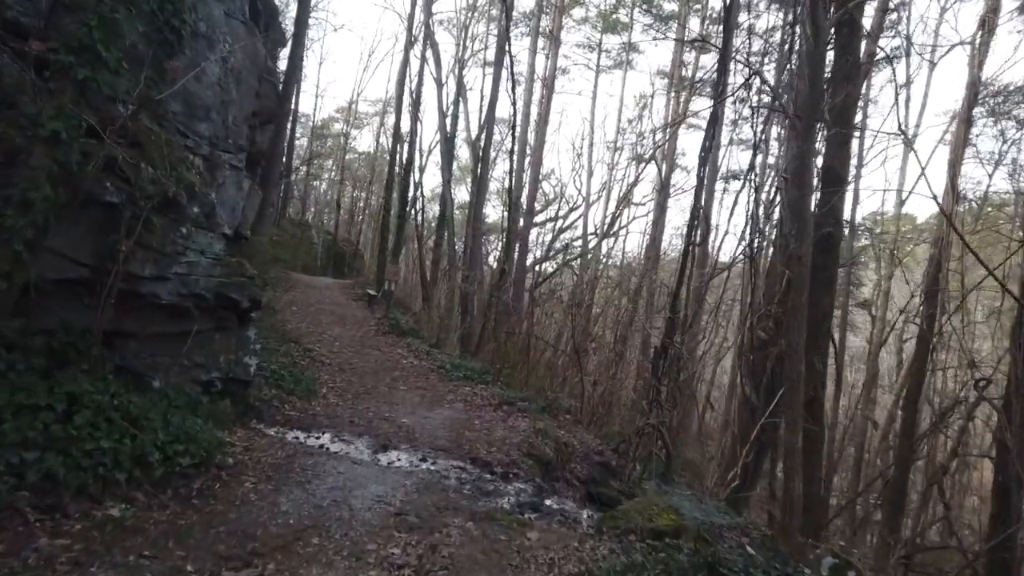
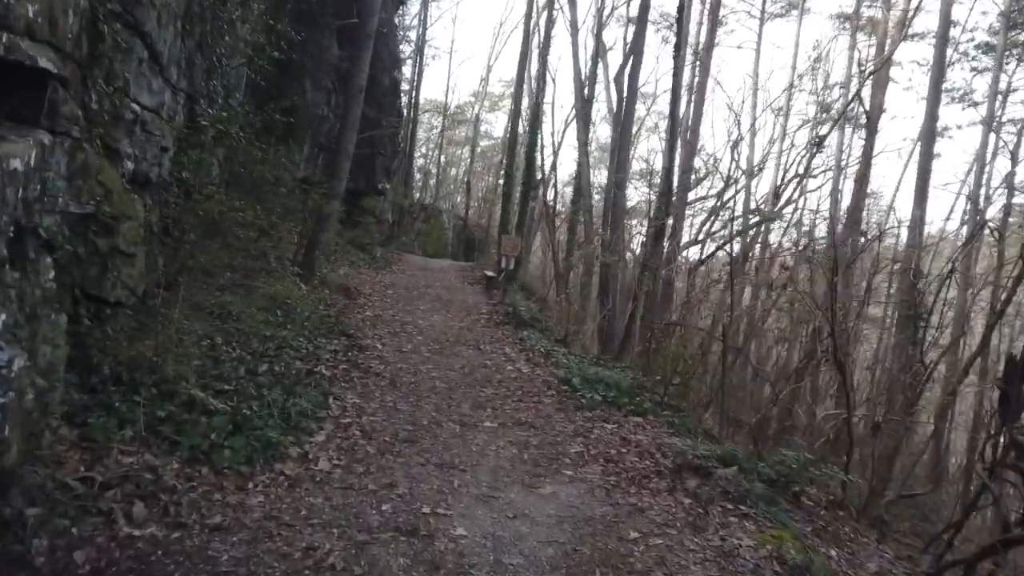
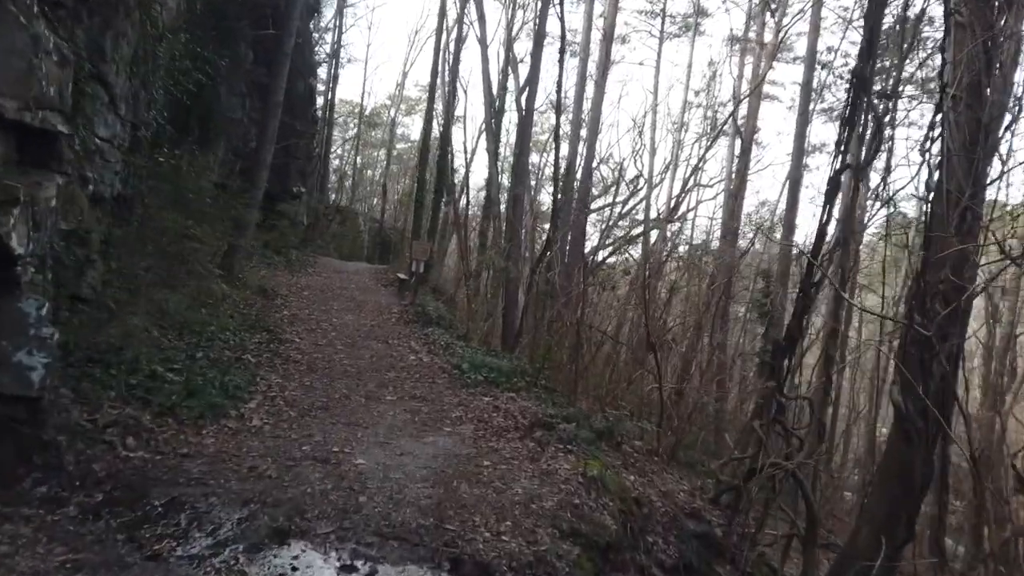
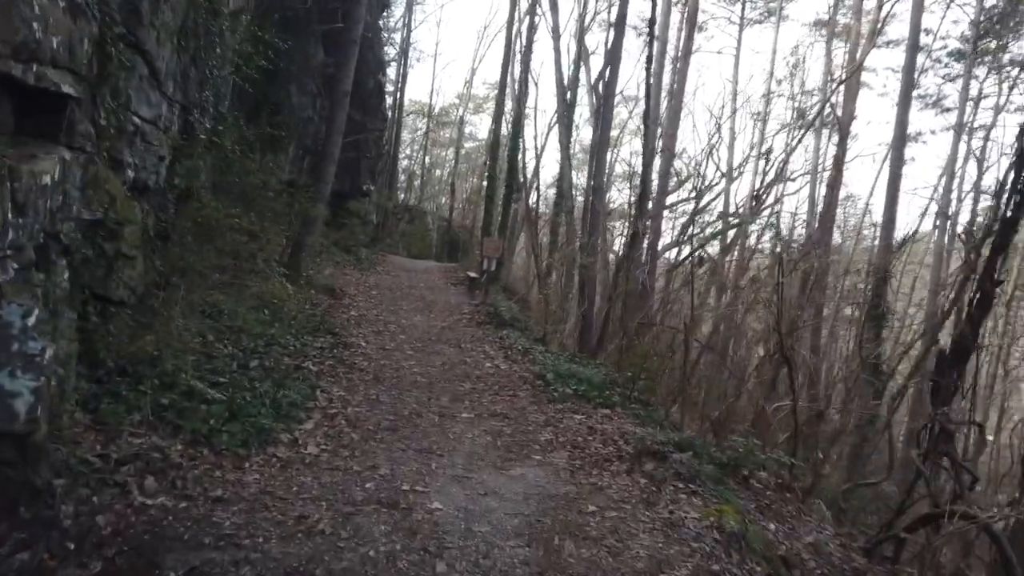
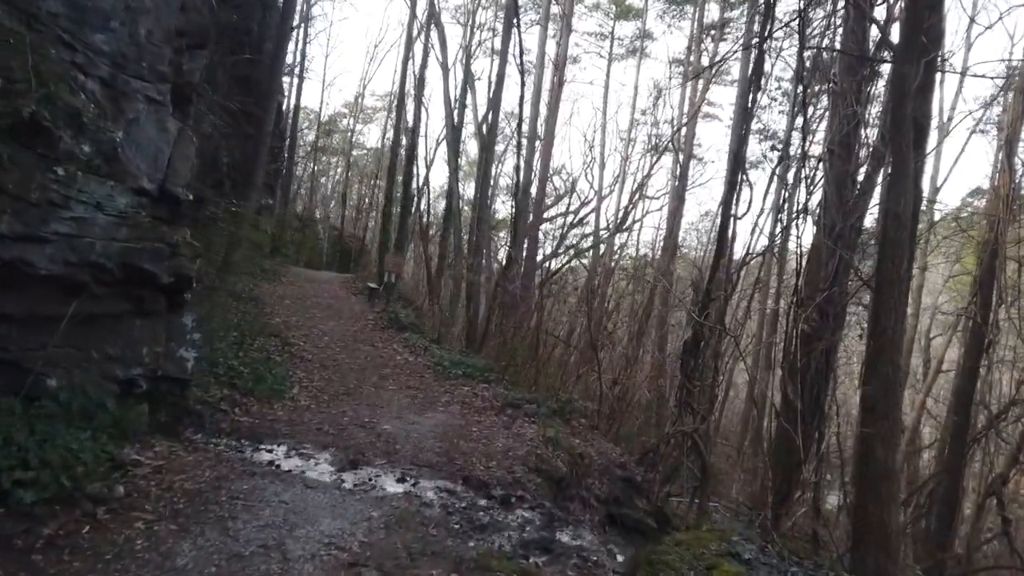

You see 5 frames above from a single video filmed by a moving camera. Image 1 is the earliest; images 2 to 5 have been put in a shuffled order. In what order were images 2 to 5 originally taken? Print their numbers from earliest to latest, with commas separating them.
5, 3, 4, 2
